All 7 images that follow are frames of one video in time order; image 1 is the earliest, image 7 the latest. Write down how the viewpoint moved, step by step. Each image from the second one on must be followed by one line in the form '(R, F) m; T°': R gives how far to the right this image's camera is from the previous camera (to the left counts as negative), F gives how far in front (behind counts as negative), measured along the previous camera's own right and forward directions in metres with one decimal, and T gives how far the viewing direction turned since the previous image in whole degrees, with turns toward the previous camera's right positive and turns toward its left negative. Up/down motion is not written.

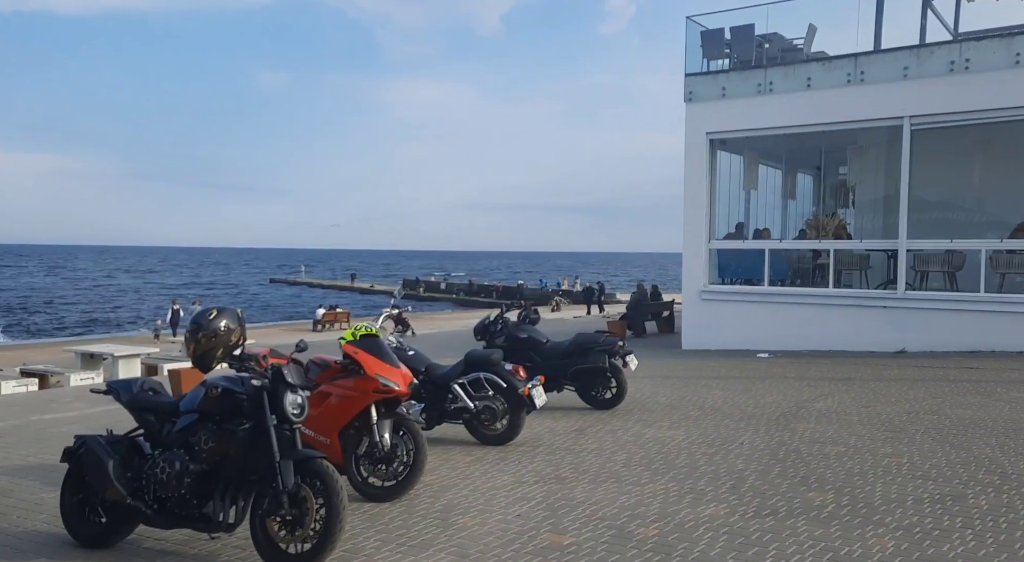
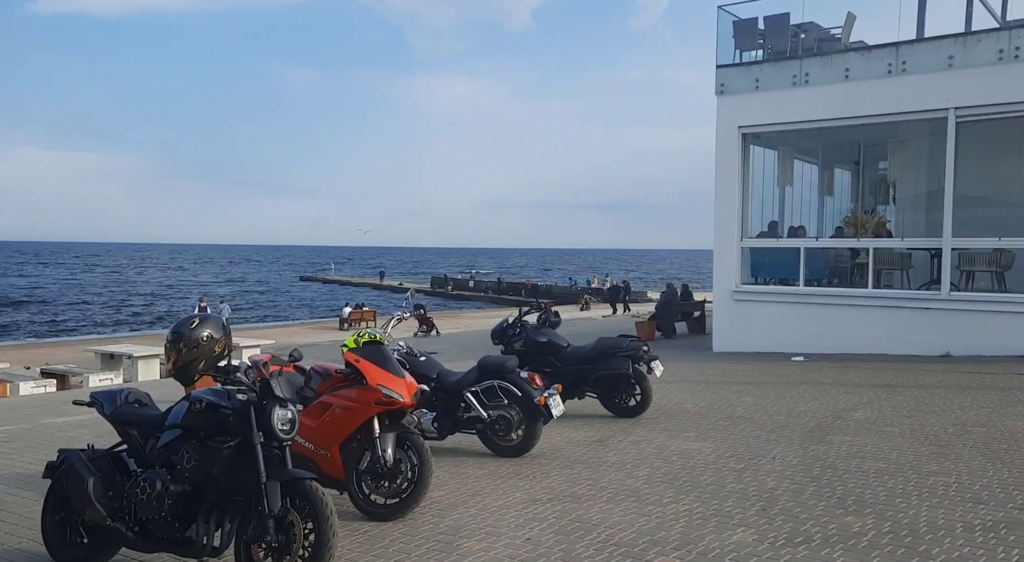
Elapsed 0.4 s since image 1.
(+0.1, +0.5) m; -2°
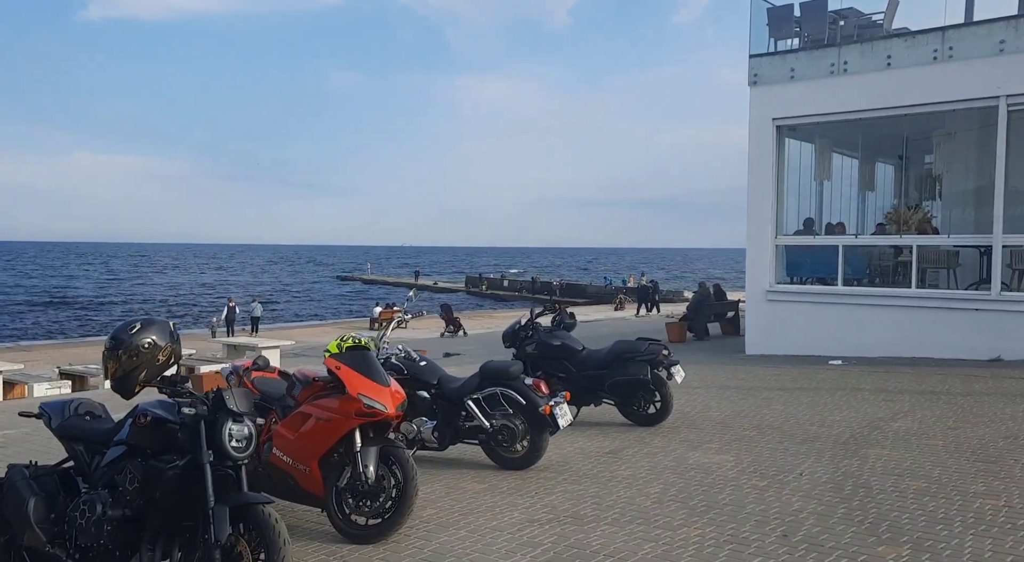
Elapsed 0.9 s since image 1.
(+0.3, +0.6) m; -2°
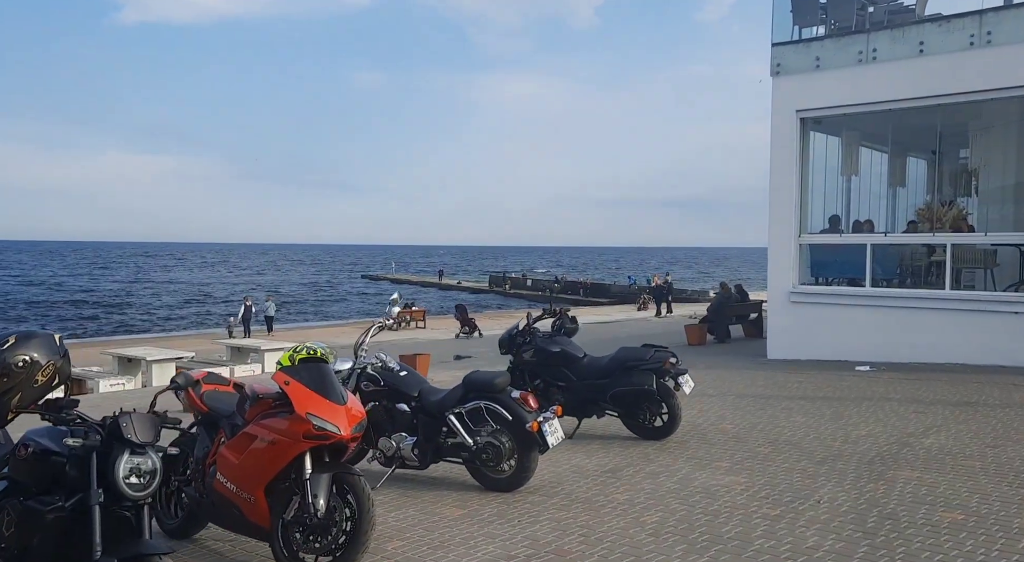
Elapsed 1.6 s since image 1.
(+0.3, +0.7) m; -2°
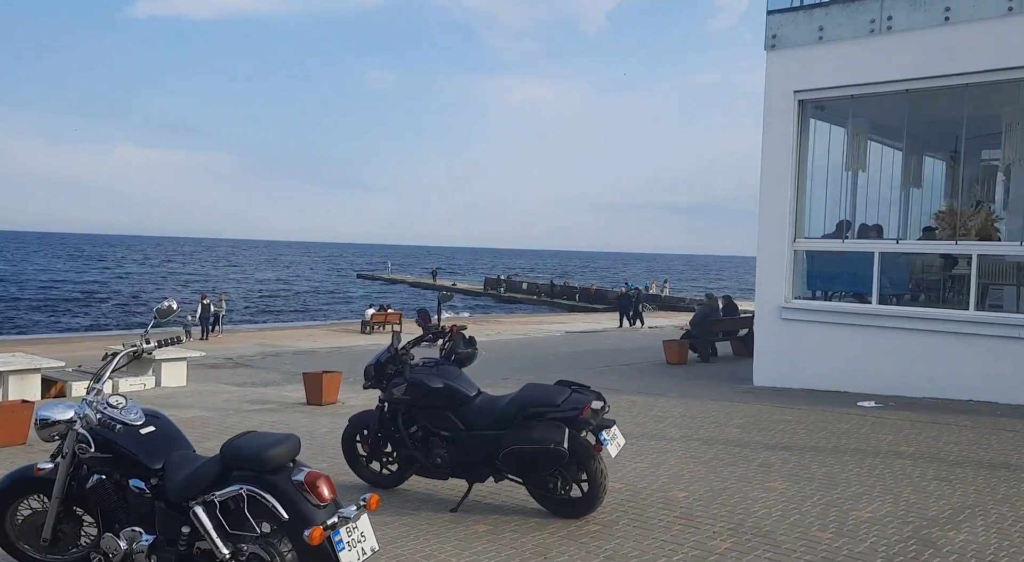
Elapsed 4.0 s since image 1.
(+0.9, +2.6) m; 0°
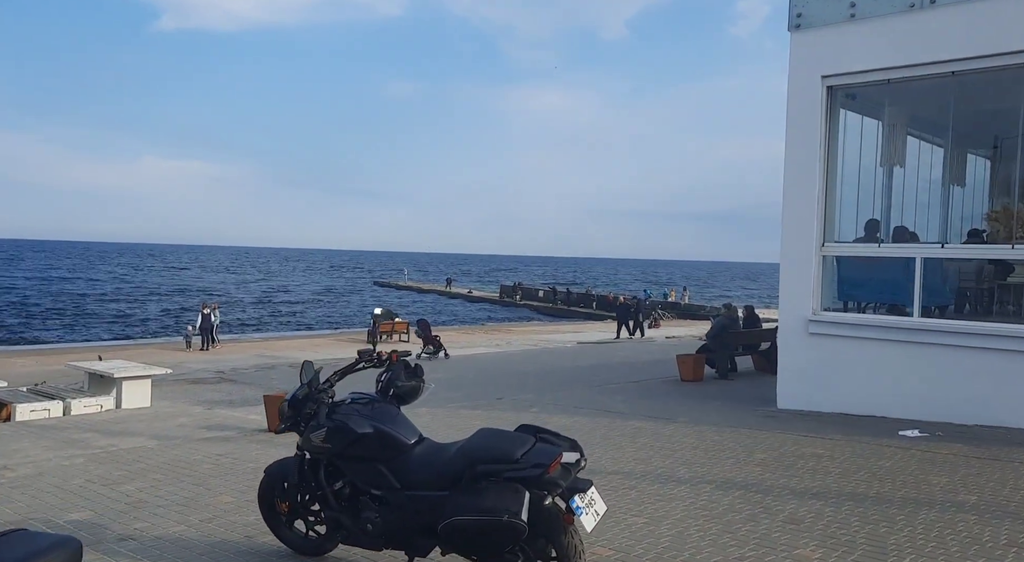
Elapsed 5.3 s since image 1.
(+0.4, +1.5) m; -1°
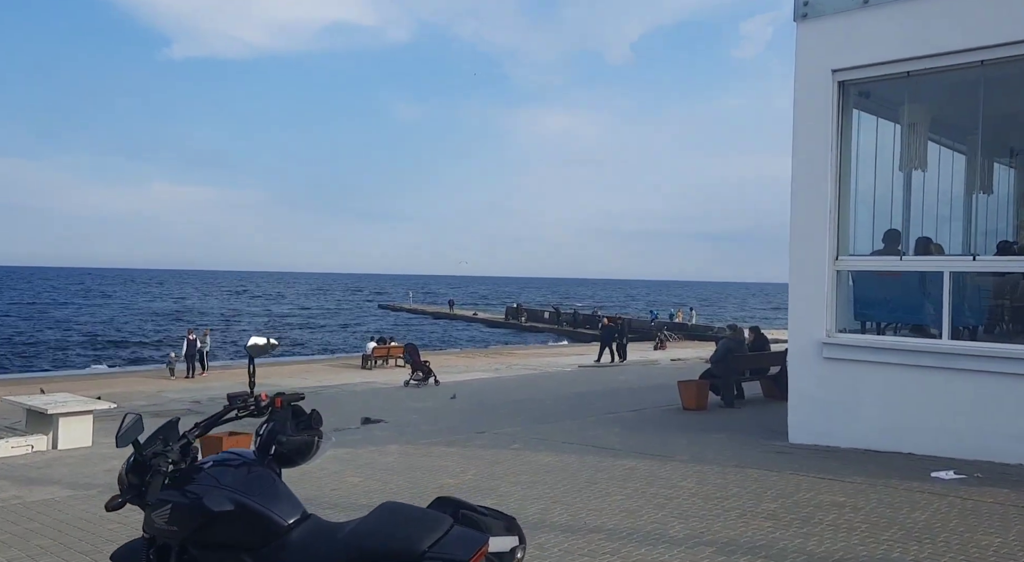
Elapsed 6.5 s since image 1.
(+0.4, +1.3) m; 0°
